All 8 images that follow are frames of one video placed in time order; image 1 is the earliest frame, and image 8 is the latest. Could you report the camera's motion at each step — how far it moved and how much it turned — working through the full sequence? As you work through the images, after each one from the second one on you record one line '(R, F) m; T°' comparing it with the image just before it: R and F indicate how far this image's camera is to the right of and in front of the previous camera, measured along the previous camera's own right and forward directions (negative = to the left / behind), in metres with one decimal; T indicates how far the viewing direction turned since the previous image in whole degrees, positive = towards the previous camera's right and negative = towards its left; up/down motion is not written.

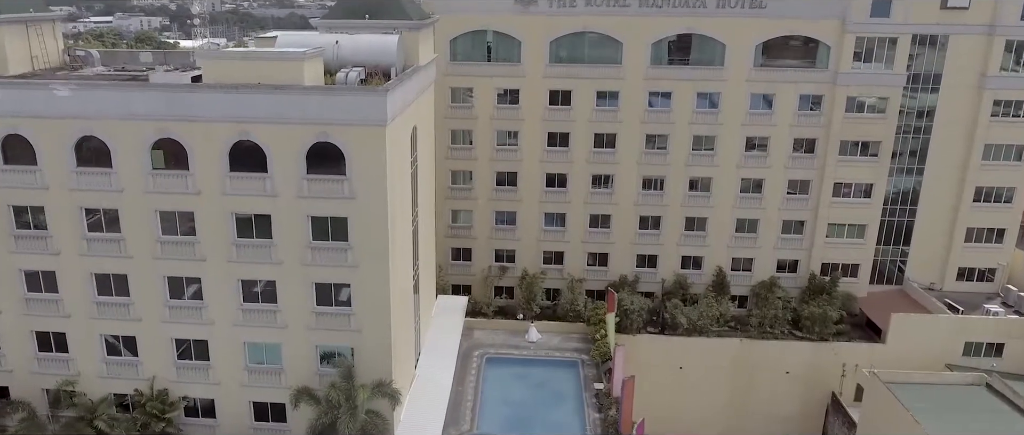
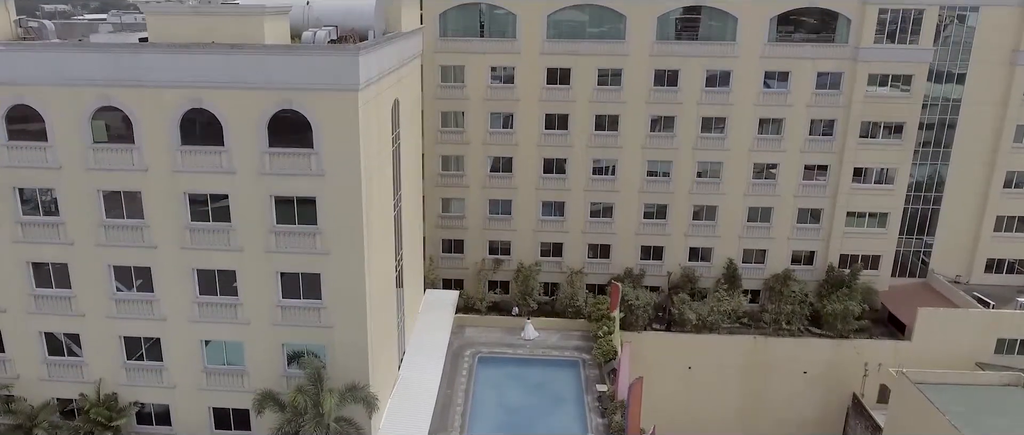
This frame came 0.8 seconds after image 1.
(+0.3, +3.1) m; 0°
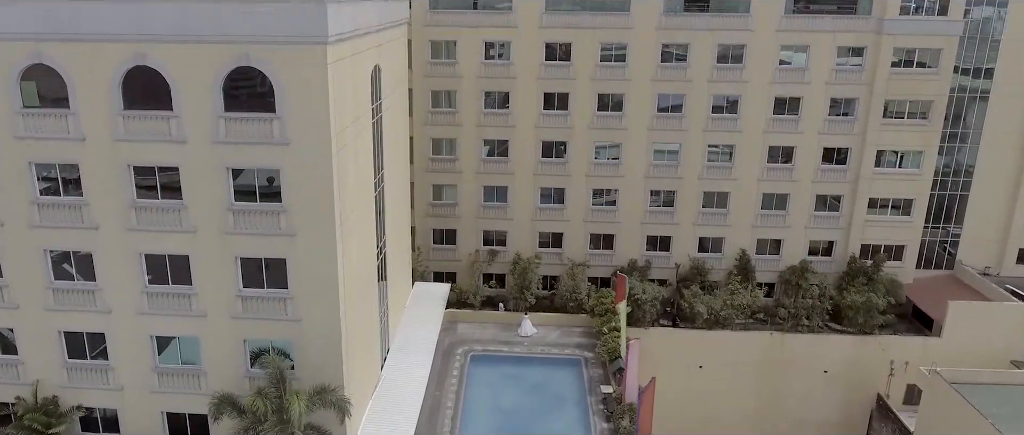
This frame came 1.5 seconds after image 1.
(+0.1, +2.9) m; 0°
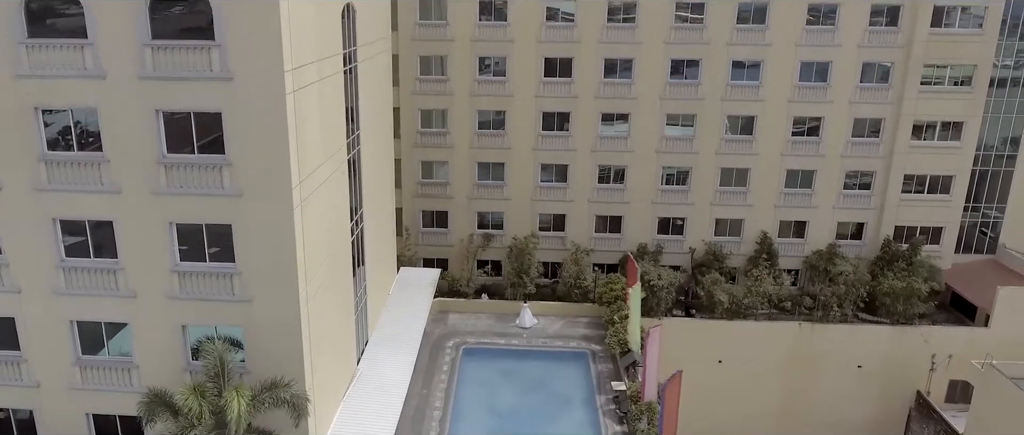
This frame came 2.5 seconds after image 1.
(0.0, +3.6) m; 0°
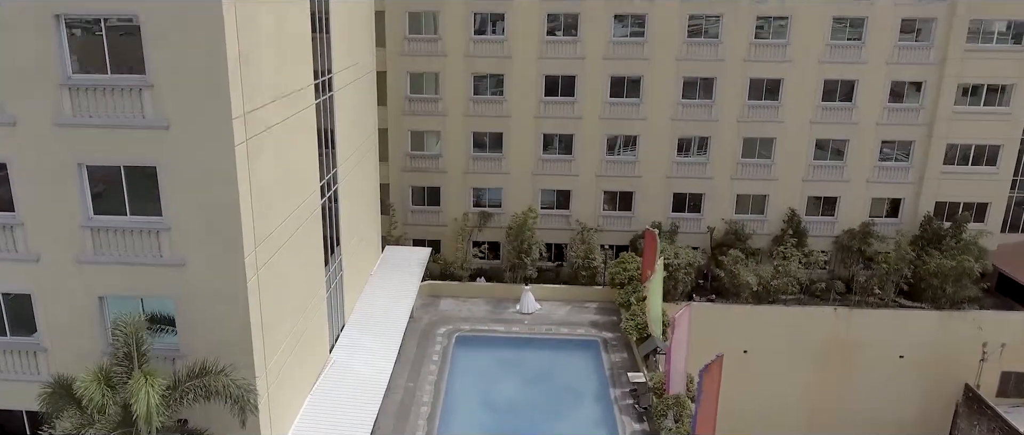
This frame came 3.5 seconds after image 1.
(-0.1, +3.4) m; 0°
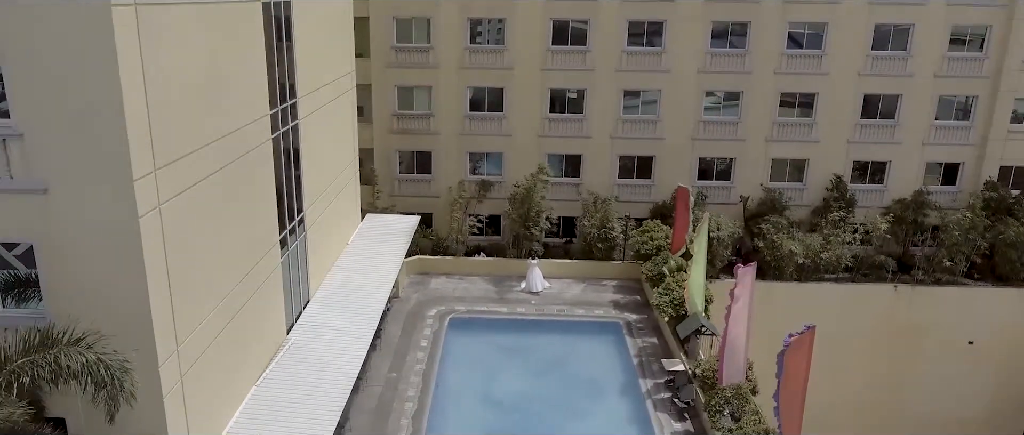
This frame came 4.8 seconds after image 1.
(-0.3, +4.0) m; 0°
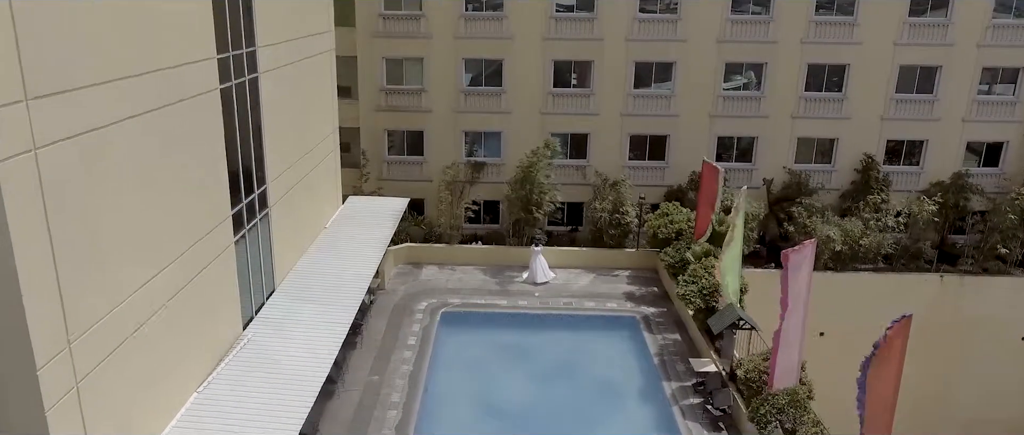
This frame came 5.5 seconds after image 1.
(-0.1, +2.5) m; 0°
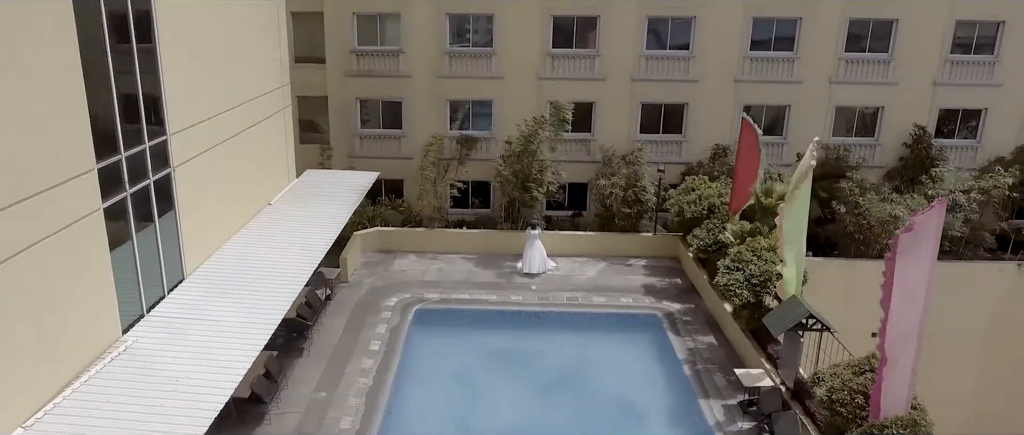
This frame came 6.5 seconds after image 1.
(+0.1, +3.4) m; 0°
